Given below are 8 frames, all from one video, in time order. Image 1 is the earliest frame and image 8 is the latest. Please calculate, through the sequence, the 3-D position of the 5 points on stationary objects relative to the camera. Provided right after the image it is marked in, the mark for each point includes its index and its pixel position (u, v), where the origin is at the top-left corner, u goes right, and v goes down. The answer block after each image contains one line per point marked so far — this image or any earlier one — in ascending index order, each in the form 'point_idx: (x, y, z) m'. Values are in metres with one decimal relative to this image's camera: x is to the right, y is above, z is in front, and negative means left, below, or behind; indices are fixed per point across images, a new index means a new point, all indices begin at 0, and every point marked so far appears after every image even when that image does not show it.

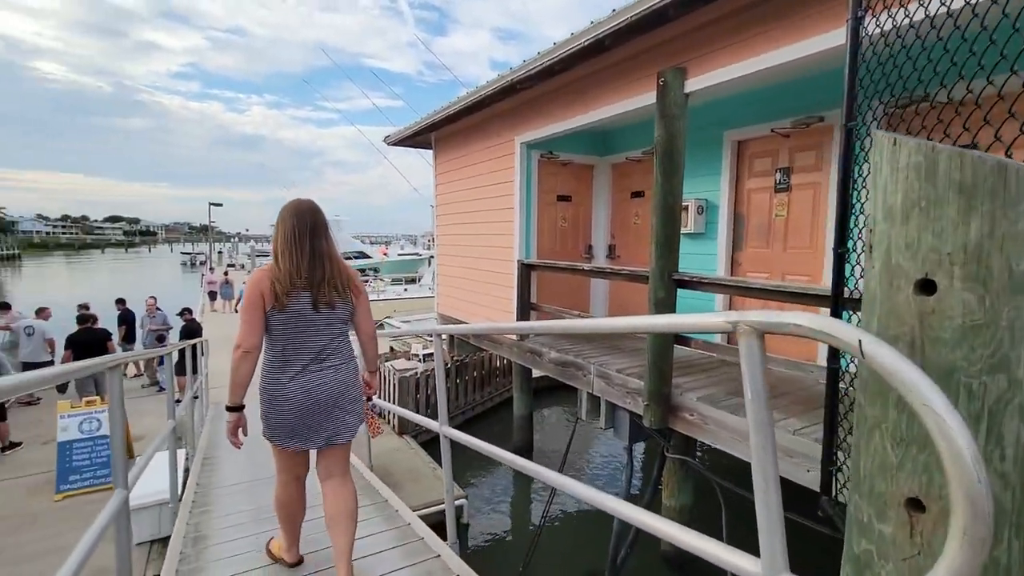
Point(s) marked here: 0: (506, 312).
0: (-0.1, -0.3, +6.5) m
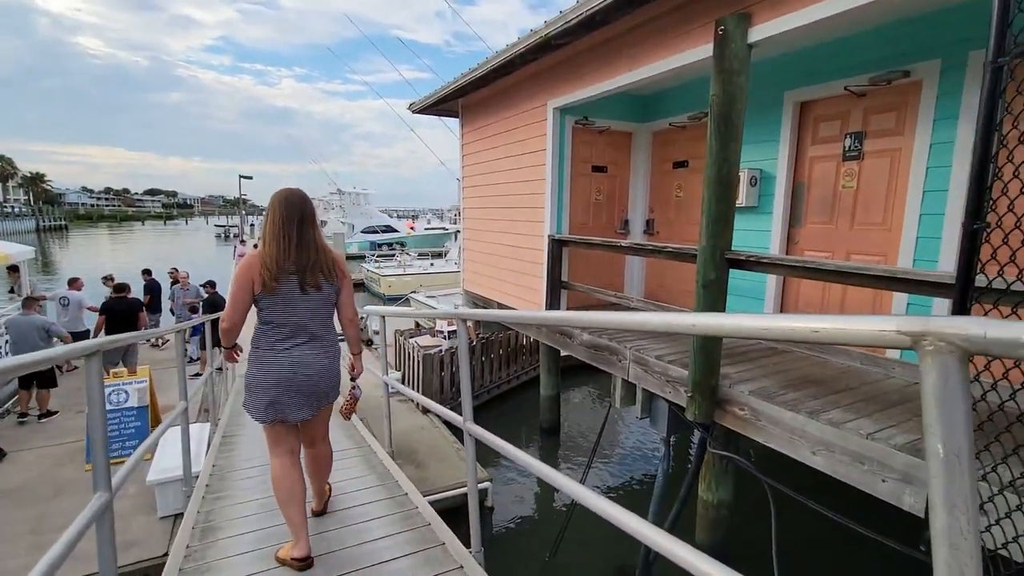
0: (+0.3, 0.0, +6.1) m
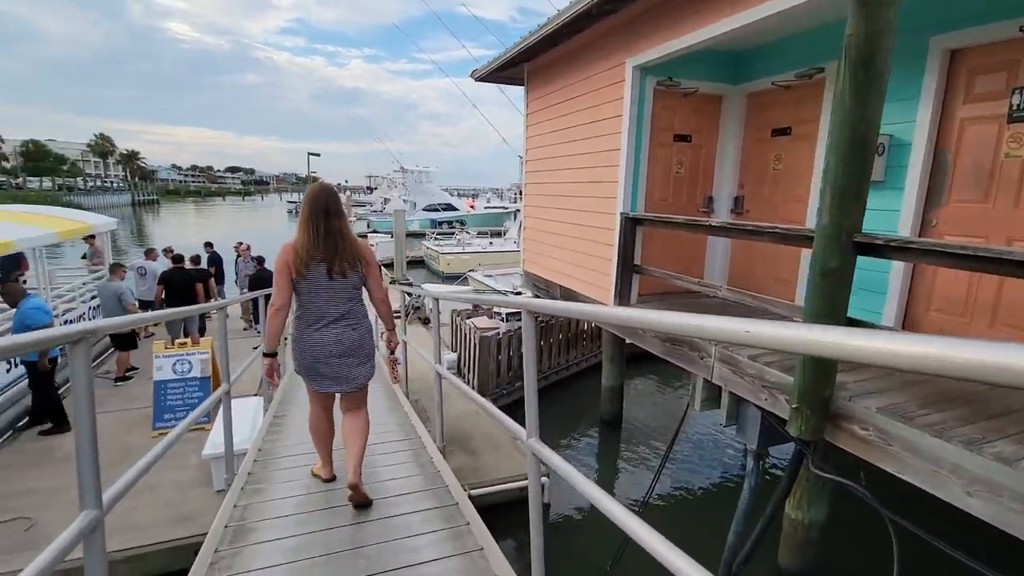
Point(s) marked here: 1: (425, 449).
0: (+1.0, +0.2, +5.5) m
1: (-0.7, -1.2, +3.8) m
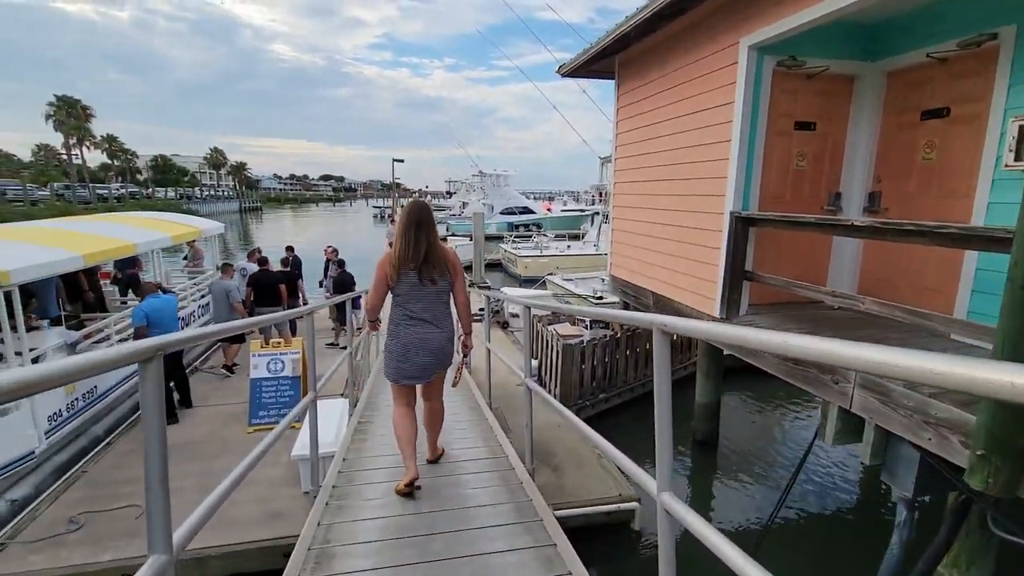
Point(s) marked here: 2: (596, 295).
0: (+1.9, +0.1, +5.0) m
1: (0.0, -1.3, +3.5) m
2: (+2.1, -0.2, +12.3) m
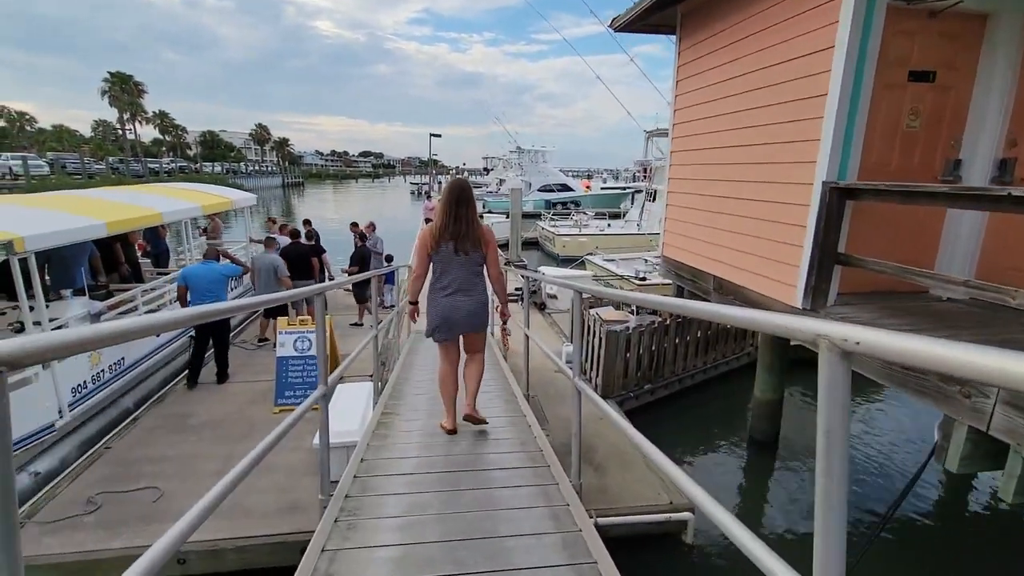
0: (+2.3, +0.2, +4.3) m
1: (+0.3, -1.1, +3.0) m
2: (+3.0, +0.2, +11.6) m
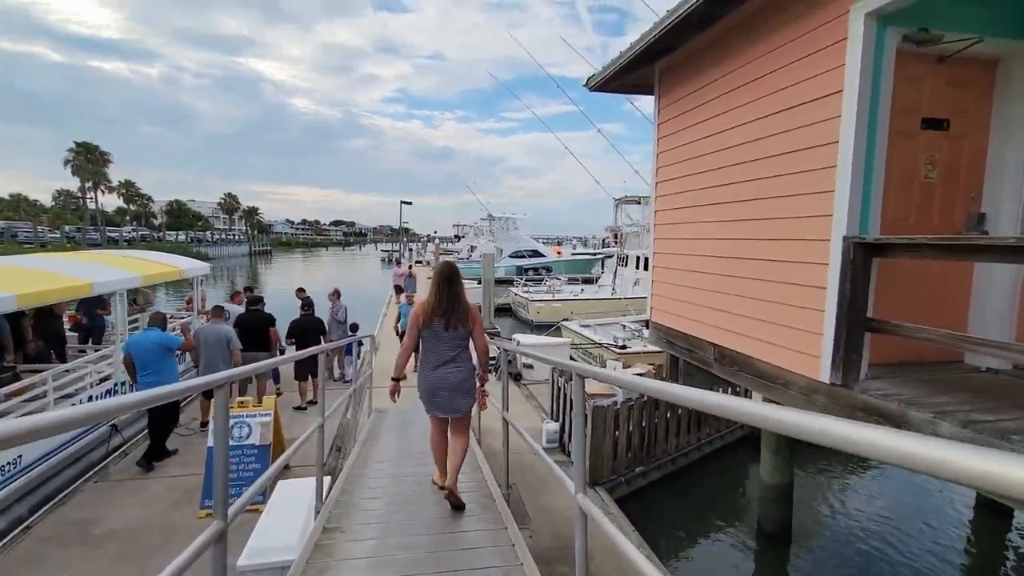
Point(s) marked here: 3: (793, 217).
0: (+2.2, -0.3, +3.7) m
1: (+0.2, -1.5, +2.1) m
2: (+2.4, -1.3, +11.0) m
3: (+2.2, +0.5, +3.9) m
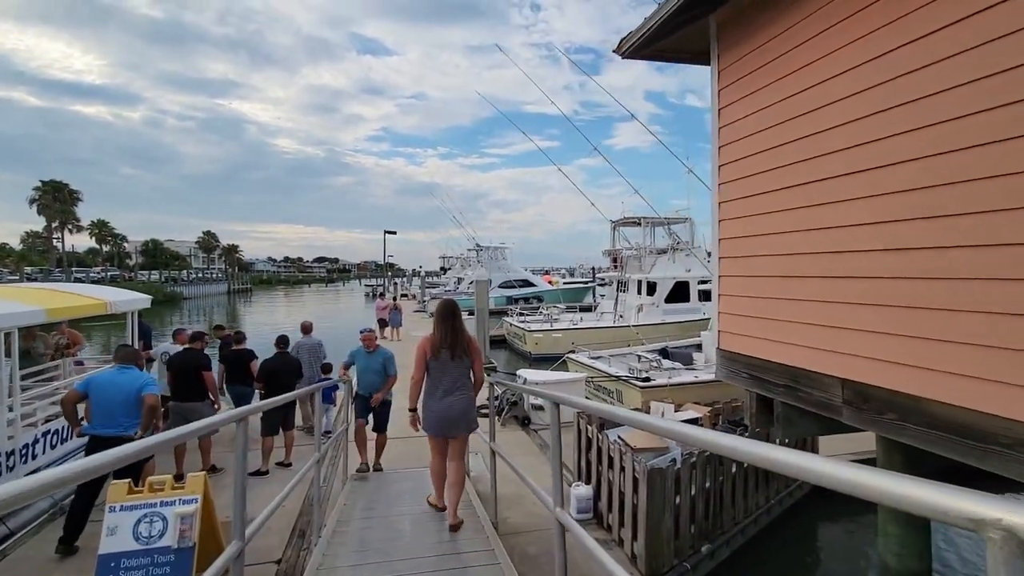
0: (+2.4, -0.3, +2.3) m
1: (+0.5, -1.4, +0.6) m
2: (+2.5, -1.7, +9.6) m
3: (+2.4, +0.5, +2.5) m
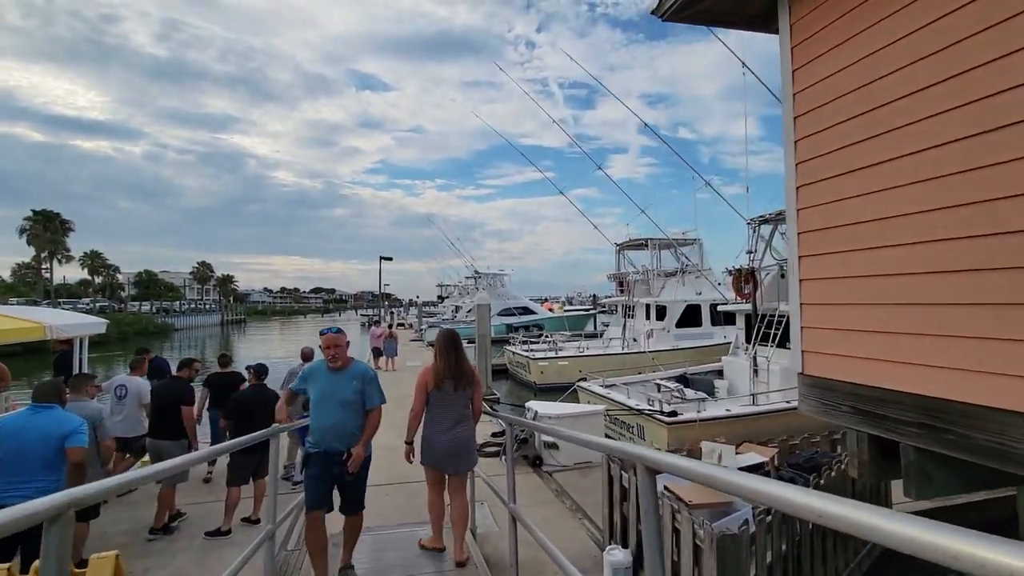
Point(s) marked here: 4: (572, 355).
0: (+2.6, -0.2, +1.3) m
1: (+0.7, -1.3, -0.5) m
2: (+2.6, -2.1, +8.5) m
3: (+2.5, +0.6, +1.6) m
4: (+2.1, -2.3, +17.2) m
